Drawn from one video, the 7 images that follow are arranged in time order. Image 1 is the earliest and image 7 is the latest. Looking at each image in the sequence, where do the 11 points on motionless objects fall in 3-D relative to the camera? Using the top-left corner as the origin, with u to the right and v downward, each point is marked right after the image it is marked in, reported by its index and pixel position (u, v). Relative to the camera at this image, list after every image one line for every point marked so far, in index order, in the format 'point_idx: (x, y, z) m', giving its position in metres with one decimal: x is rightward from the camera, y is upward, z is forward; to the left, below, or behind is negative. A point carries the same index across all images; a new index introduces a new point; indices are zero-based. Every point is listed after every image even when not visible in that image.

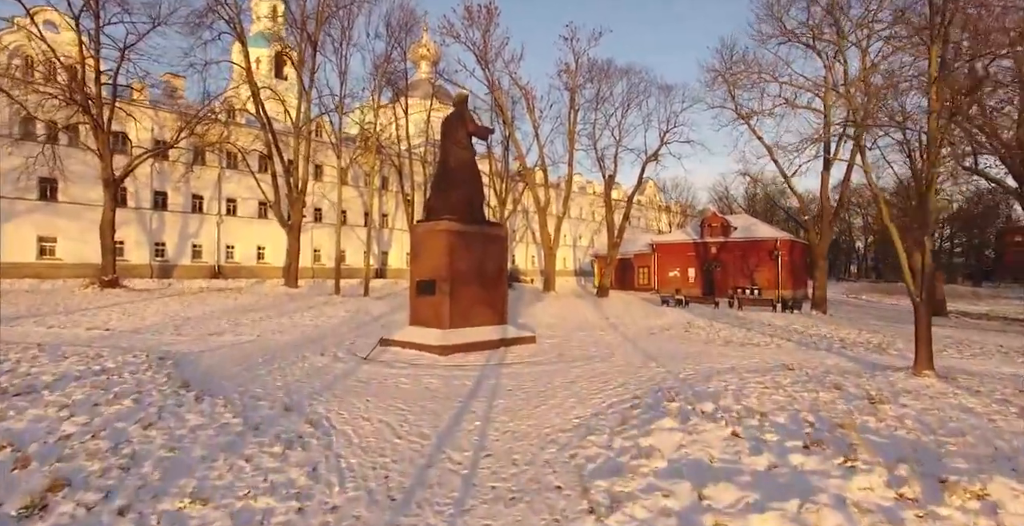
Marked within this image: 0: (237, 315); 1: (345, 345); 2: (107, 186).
0: (-6.8, -1.3, +14.2) m
1: (-3.1, -1.5, +10.5) m
2: (-11.9, +2.3, +16.9) m
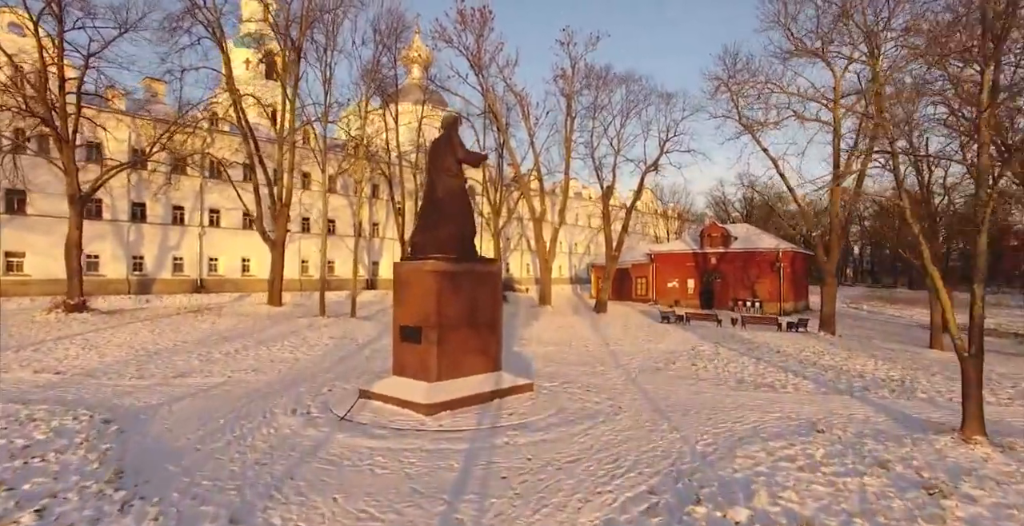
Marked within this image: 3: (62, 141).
0: (-6.9, -1.9, +13.1) m
1: (-3.2, -2.2, +9.5) m
2: (-12.0, +1.6, +15.8) m
3: (-12.1, +3.3, +15.5) m
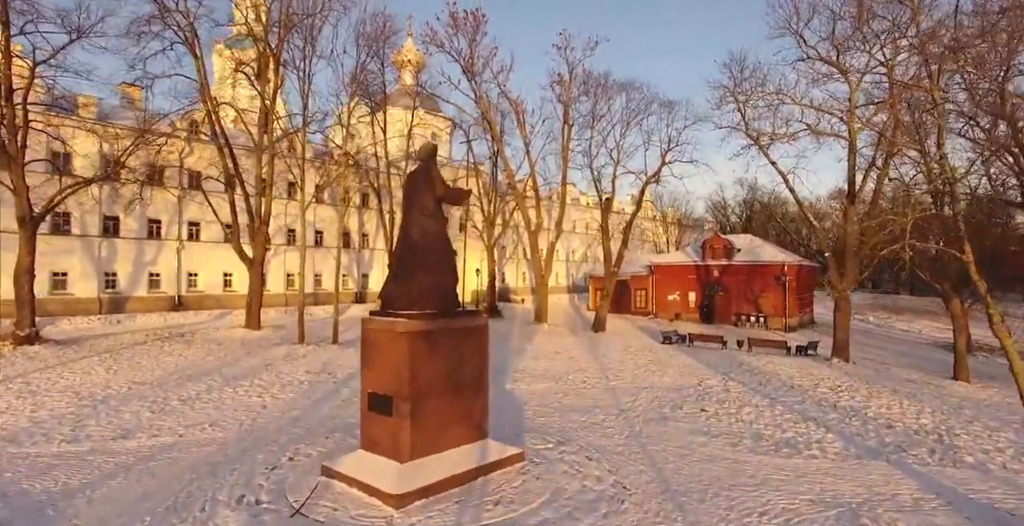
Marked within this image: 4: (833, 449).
0: (-7.1, -2.6, +11.8) m
1: (-3.3, -2.9, +8.2) m
2: (-12.2, +0.9, +14.4) m
3: (-12.3, +2.6, +14.1) m
4: (+5.3, -3.1, +9.6) m
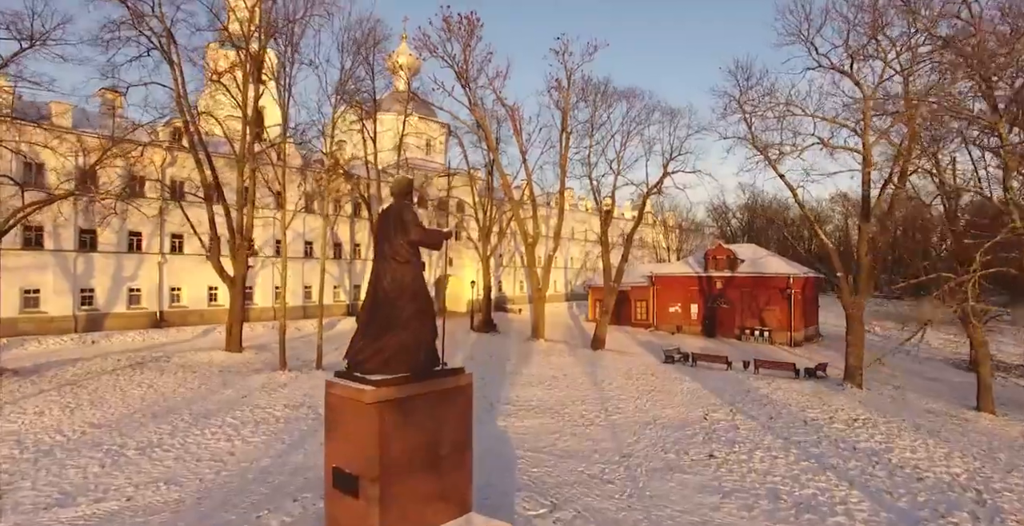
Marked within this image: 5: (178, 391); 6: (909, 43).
0: (-7.3, -3.2, +10.8) m
1: (-3.5, -3.5, +7.1) m
2: (-12.4, +0.3, +13.4) m
3: (-12.5, +2.0, +13.1) m
4: (+5.2, -3.7, +8.5) m
5: (-8.2, -3.2, +14.2) m
6: (+11.7, +6.5, +16.9) m
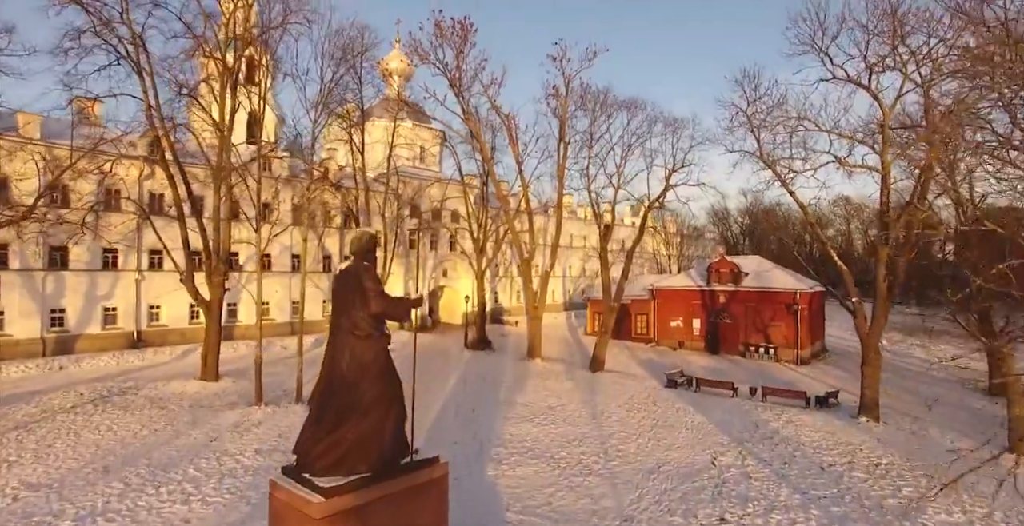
0: (-7.5, -3.9, +9.6) m
1: (-3.7, -4.2, +6.0) m
2: (-12.6, -0.4, +12.2) m
3: (-12.6, +1.3, +11.9) m
4: (+5.0, -4.4, +7.4) m
5: (-8.4, -3.9, +13.0) m
6: (+11.5, +5.7, +15.8) m
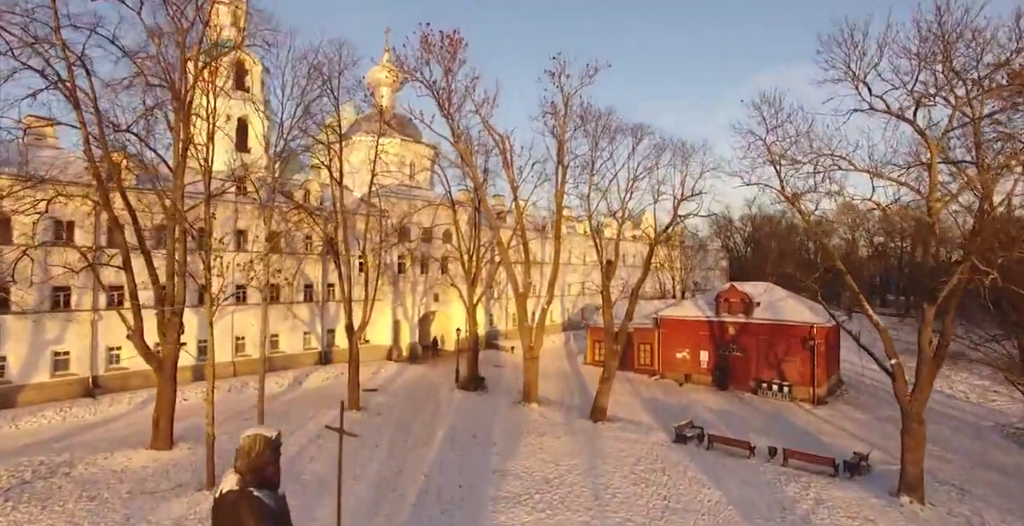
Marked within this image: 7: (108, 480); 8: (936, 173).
0: (-7.7, -5.4, +7.5) m
1: (-3.9, -5.6, +3.9) m
2: (-12.8, -1.8, +10.1) m
3: (-12.8, -0.2, +9.8) m
4: (+4.8, -5.8, +5.3) m
5: (-8.6, -5.3, +10.9) m
6: (+11.3, +4.3, +13.7) m
7: (-9.5, -5.2, +13.6) m
8: (+10.1, +2.1, +13.8) m
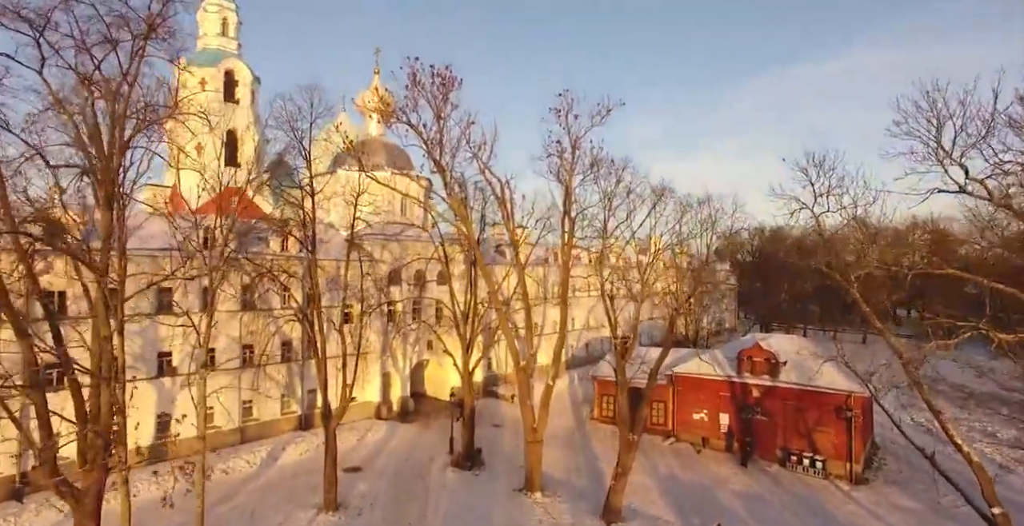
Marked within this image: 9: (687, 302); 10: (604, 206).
0: (-7.6, -7.8, +4.5) m
1: (-3.8, -8.1, +0.9) m
2: (-12.7, -4.3, +7.1) m
3: (-12.8, -2.6, +6.8) m
4: (+4.8, -8.3, +2.4) m
5: (-8.6, -7.8, +8.0) m
6: (+11.3, +1.8, +10.9) m
7: (-9.5, -7.6, +10.7) m
8: (+10.1, -0.4, +10.9) m
9: (+5.8, -1.3, +18.8) m
10: (+3.1, +1.8, +19.2) m
